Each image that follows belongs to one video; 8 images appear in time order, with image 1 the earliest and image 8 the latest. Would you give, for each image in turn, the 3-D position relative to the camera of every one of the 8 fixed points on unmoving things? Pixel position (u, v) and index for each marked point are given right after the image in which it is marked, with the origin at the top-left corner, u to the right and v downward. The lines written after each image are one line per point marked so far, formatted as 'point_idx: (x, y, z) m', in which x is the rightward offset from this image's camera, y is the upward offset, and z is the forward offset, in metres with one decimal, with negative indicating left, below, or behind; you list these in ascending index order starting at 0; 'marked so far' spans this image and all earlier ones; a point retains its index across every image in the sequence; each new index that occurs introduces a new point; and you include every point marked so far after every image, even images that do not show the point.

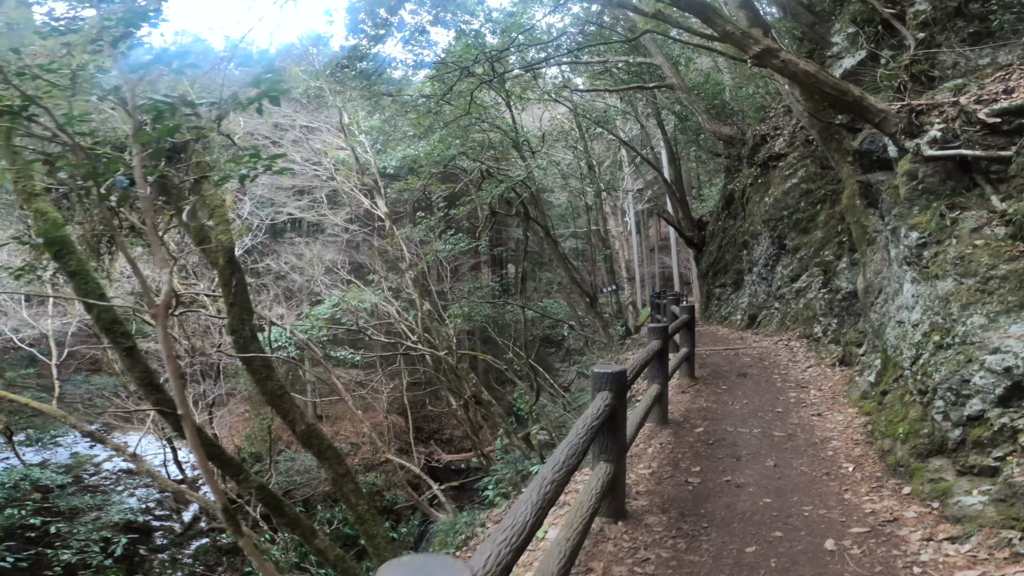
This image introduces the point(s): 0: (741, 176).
0: (+4.0, +2.0, +9.3) m
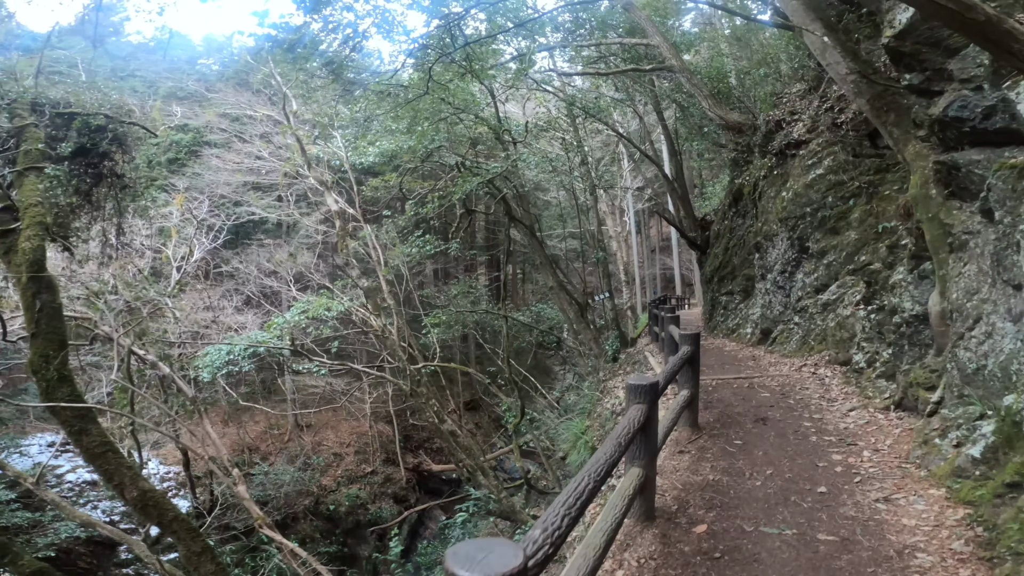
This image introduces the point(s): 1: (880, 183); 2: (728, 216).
0: (+3.7, +1.9, +8.3) m
1: (+3.7, +1.1, +5.3) m
2: (+3.7, +1.3, +9.3) m
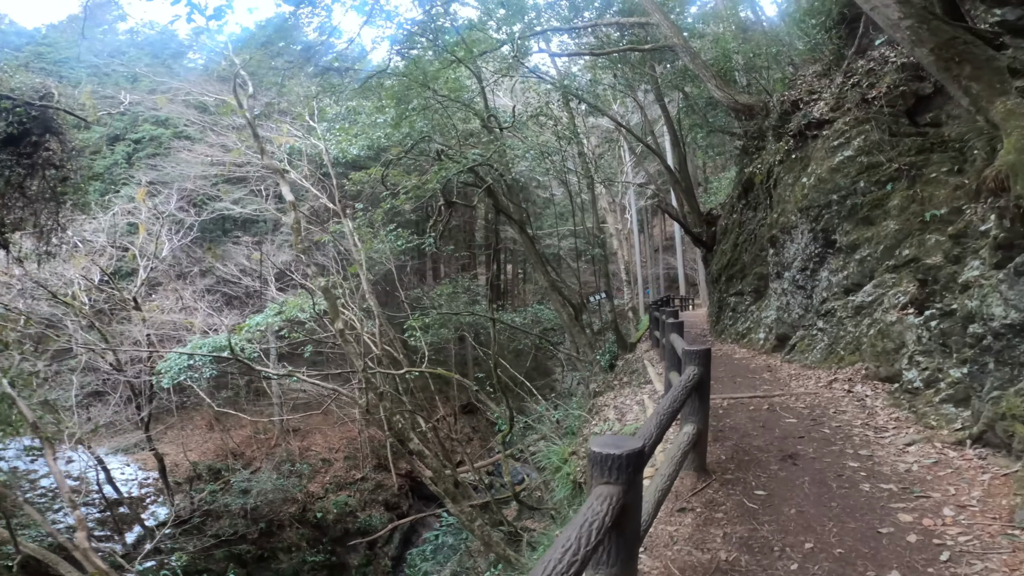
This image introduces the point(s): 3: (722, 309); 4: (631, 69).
0: (+3.5, +1.9, +7.6) m
1: (+3.5, +1.1, +4.6) m
2: (+3.6, +1.3, +8.5) m
3: (+3.2, -0.3, +8.3) m
4: (+2.4, +4.4, +10.8) m
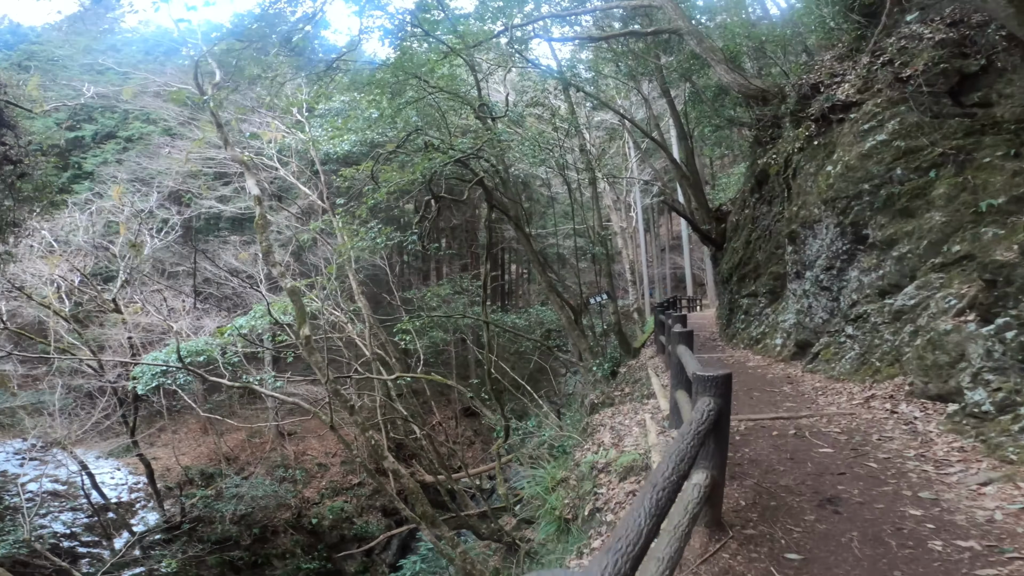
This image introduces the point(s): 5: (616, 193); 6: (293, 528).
0: (+3.5, +1.9, +7.1) m
1: (+3.4, +1.1, +4.1) m
2: (+3.5, +1.3, +8.0) m
3: (+3.2, -0.3, +7.8) m
4: (+2.4, +4.4, +10.3) m
5: (+3.0, +2.7, +15.5) m
6: (-5.7, -6.3, +14.2) m
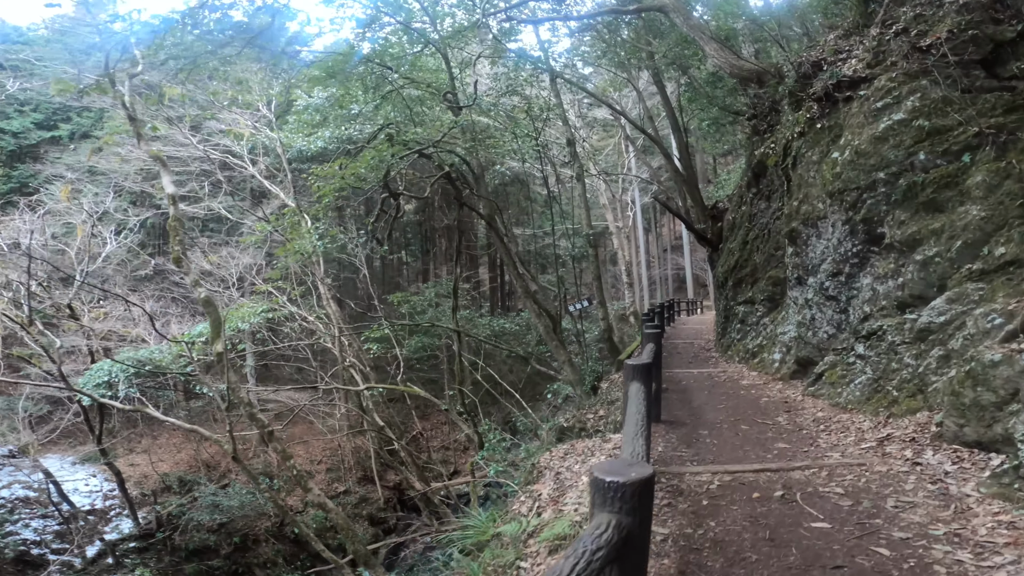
0: (+3.2, +1.8, +6.4) m
1: (+3.1, +1.0, +3.4) m
2: (+3.2, +1.2, +7.3) m
3: (+2.9, -0.4, +7.1) m
4: (+2.1, +4.3, +9.6) m
5: (+2.7, +2.7, +14.9) m
6: (-6.0, -6.3, +13.6) m
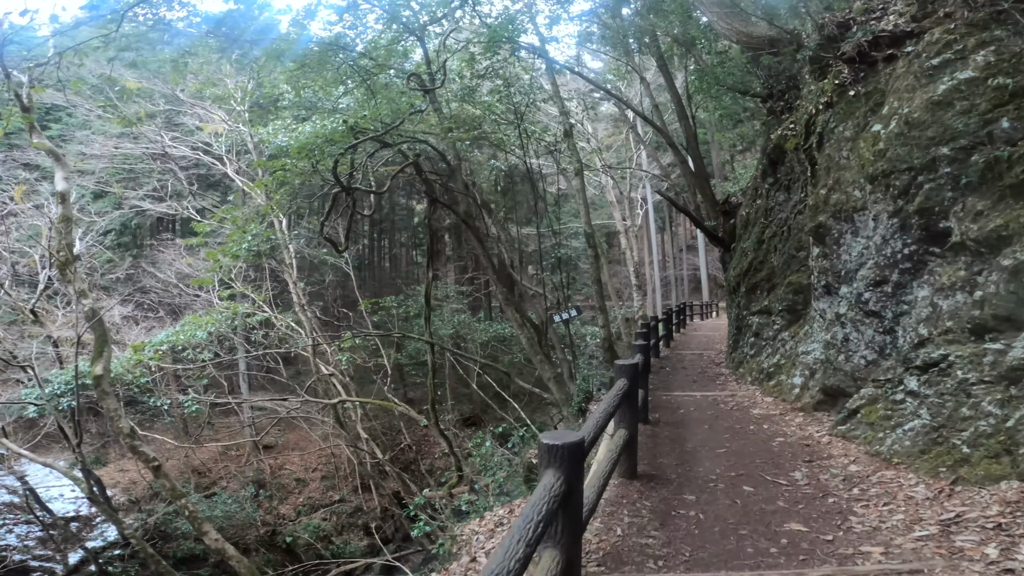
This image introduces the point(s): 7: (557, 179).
0: (+3.0, +1.7, +5.6) m
1: (+2.8, +0.9, +2.6) m
2: (+3.0, +1.1, +6.5) m
3: (+2.7, -0.5, +6.2) m
4: (+2.0, +4.3, +8.8) m
5: (+2.8, +2.6, +14.0) m
6: (-6.0, -6.3, +13.1) m
7: (+1.0, +2.5, +12.3) m
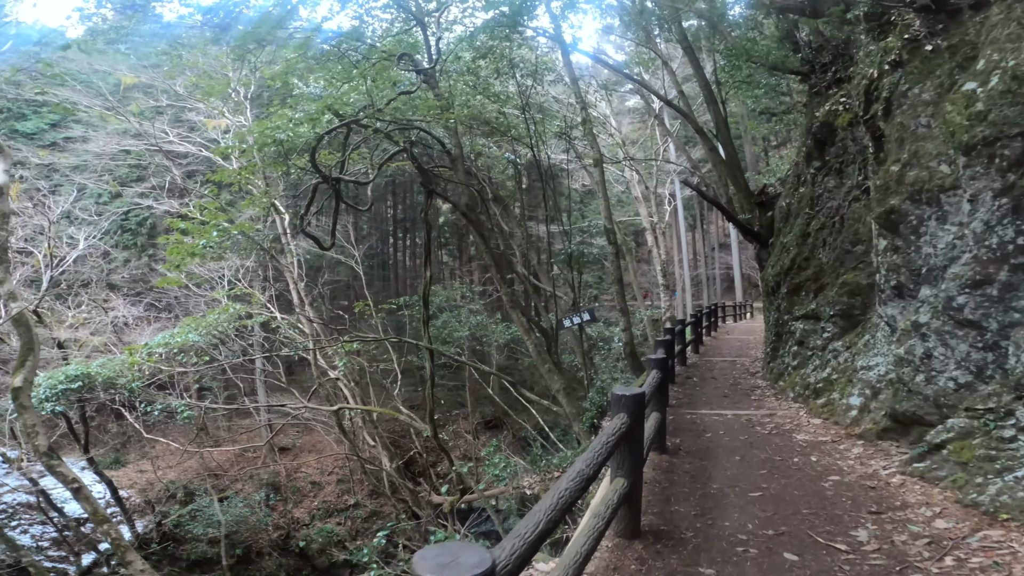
0: (+3.0, +1.7, +4.9) m
1: (+2.7, +0.9, +1.9) m
2: (+3.2, +1.1, +5.8) m
3: (+2.8, -0.5, +5.6) m
4: (+2.2, +4.2, +8.1) m
5: (+3.3, +2.6, +13.3) m
6: (-5.6, -6.3, +12.8) m
7: (+1.4, +2.5, +11.7) m
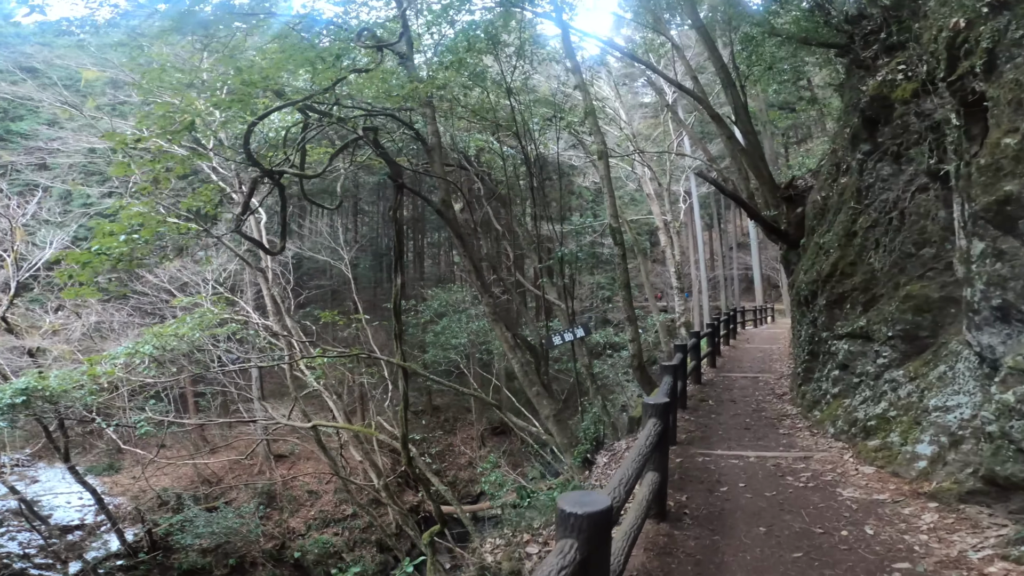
0: (+3.0, +1.7, +4.1) m
1: (+2.6, +0.8, +1.2) m
2: (+3.1, +1.1, +5.1) m
3: (+2.7, -0.5, +4.8) m
4: (+2.2, +4.2, +7.4) m
5: (+3.4, +2.6, +12.6) m
6: (-5.5, -6.3, +12.3) m
7: (+1.5, +2.5, +11.0) m
